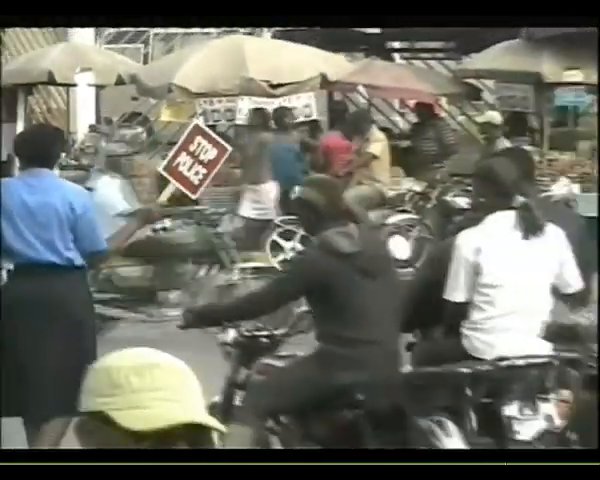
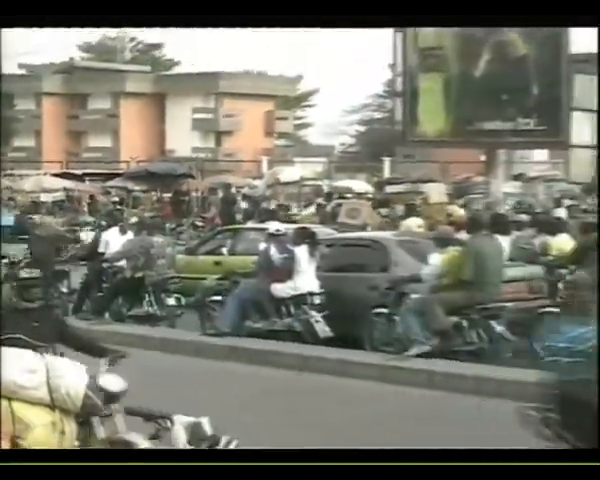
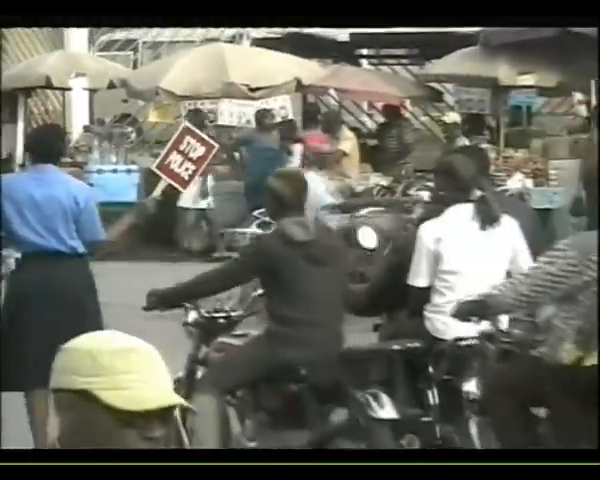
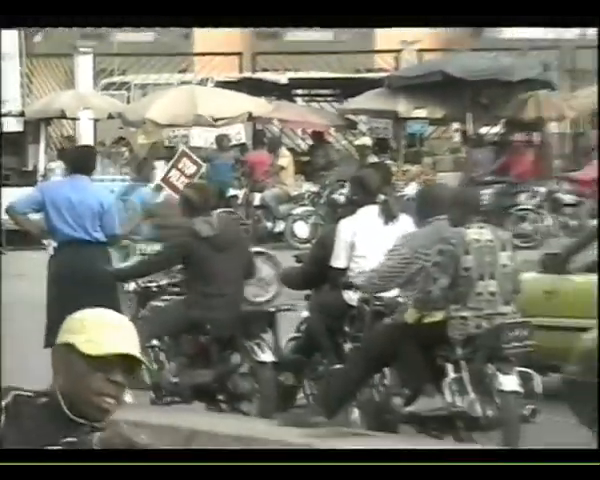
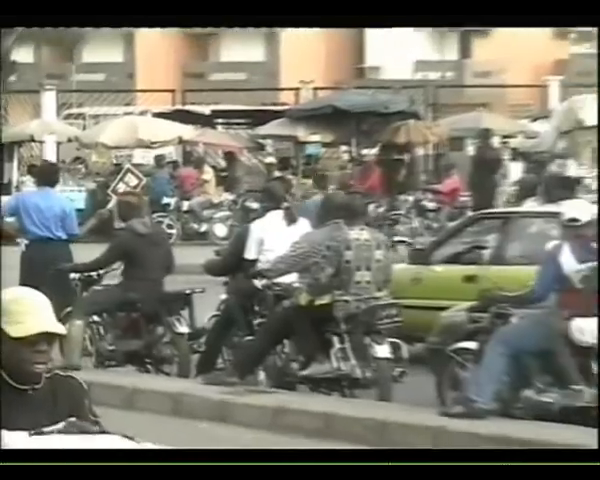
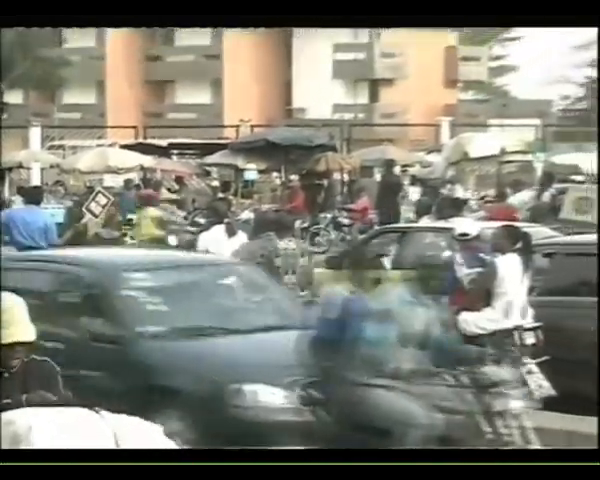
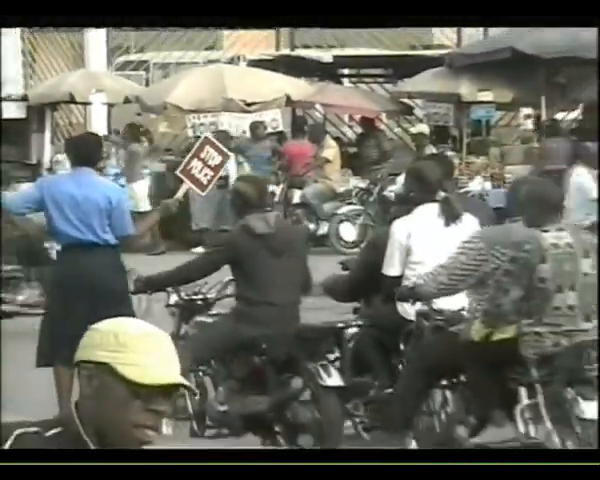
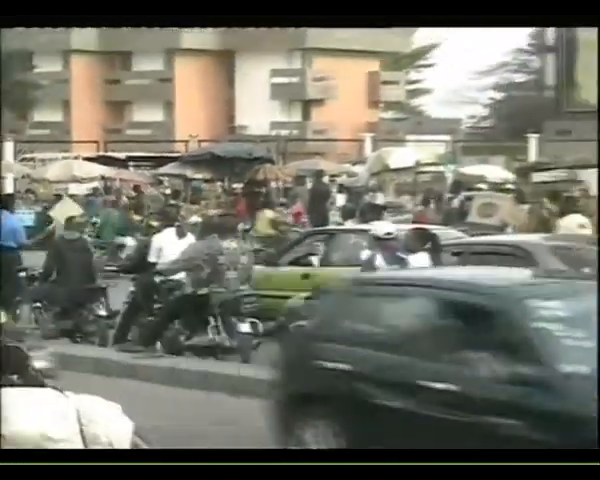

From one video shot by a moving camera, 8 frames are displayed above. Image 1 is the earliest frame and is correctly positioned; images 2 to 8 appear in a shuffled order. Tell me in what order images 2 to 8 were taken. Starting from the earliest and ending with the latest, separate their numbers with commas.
3, 7, 4, 5, 6, 8, 2
